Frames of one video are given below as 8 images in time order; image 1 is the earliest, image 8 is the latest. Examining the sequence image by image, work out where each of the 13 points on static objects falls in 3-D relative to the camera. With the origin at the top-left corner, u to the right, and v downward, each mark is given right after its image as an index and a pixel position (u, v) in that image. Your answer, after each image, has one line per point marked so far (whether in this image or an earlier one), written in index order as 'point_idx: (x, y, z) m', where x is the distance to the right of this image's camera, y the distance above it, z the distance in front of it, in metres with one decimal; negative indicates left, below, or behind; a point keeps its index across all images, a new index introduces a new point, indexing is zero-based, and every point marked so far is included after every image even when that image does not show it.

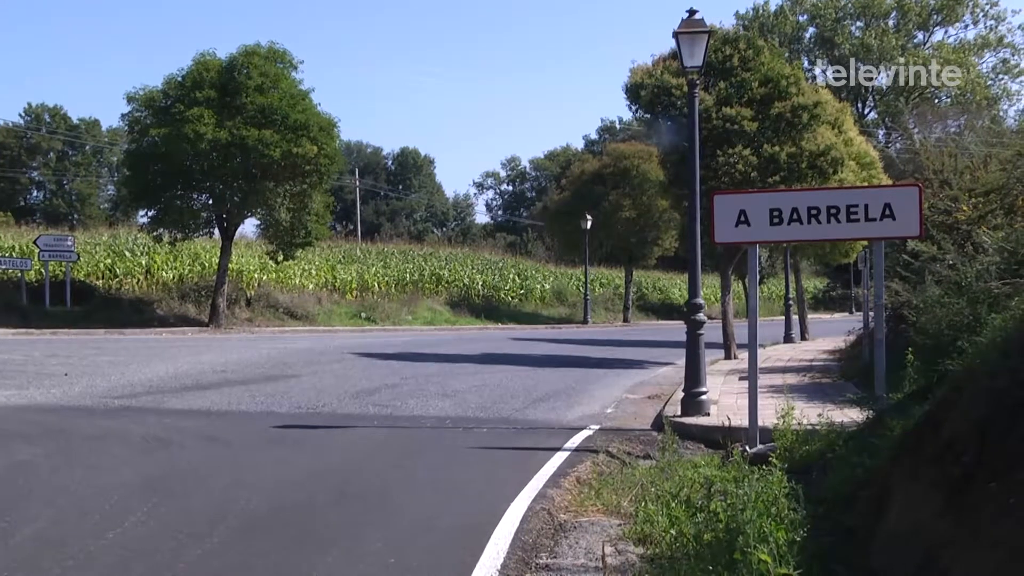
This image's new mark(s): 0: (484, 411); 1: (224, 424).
0: (-0.2, -1.0, +10.7) m
1: (-2.3, -1.1, +9.4) m
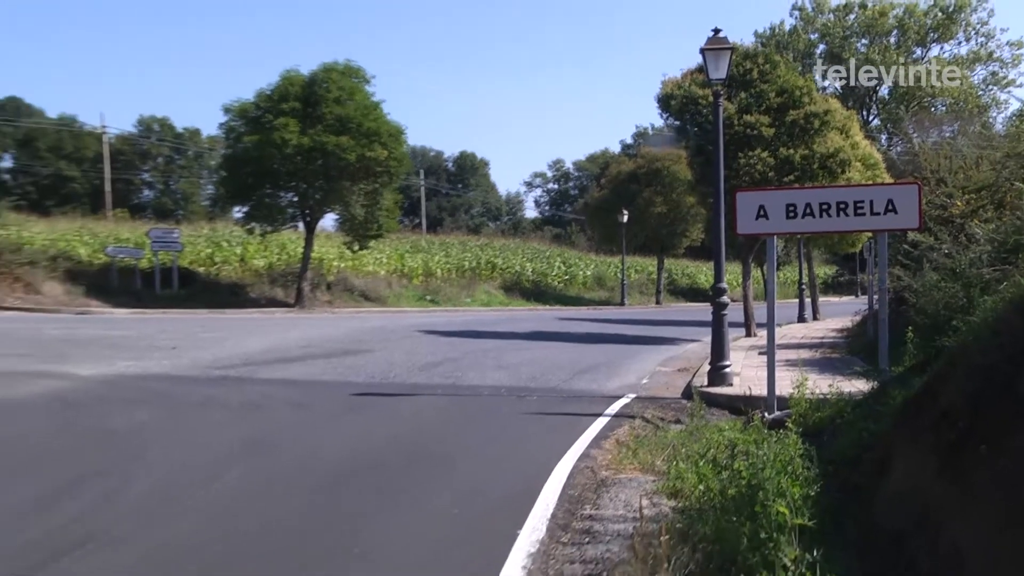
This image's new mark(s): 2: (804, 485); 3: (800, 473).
0: (+0.2, -0.9, +11.6) m
1: (-2.0, -1.0, +10.3) m
2: (+1.9, -1.2, +7.1) m
3: (+1.8, -1.2, +7.2) m
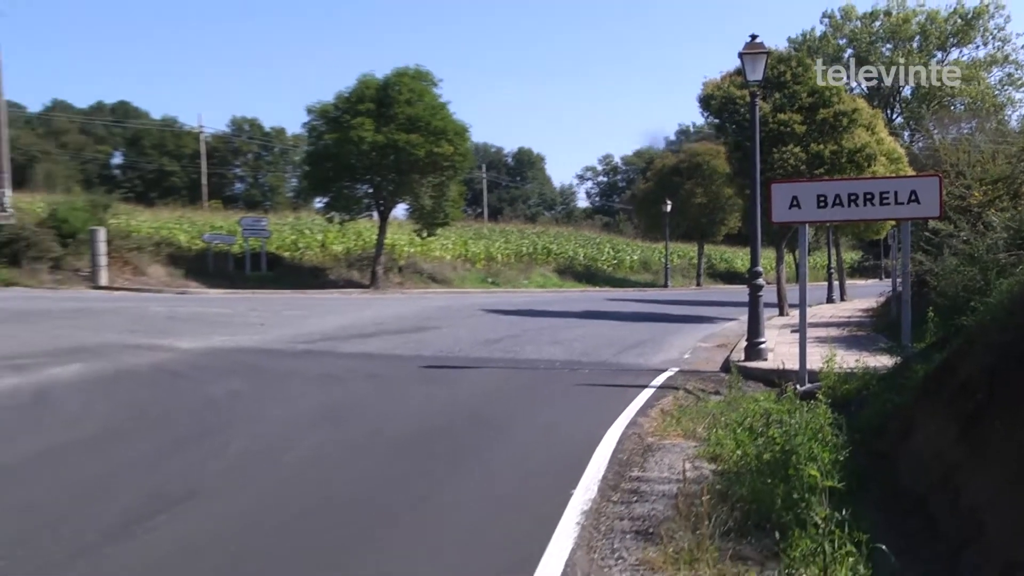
0: (+0.7, -0.8, +12.4) m
1: (-1.5, -0.8, +11.1) m
2: (+2.2, -1.1, +7.8) m
3: (+2.2, -1.0, +7.9) m
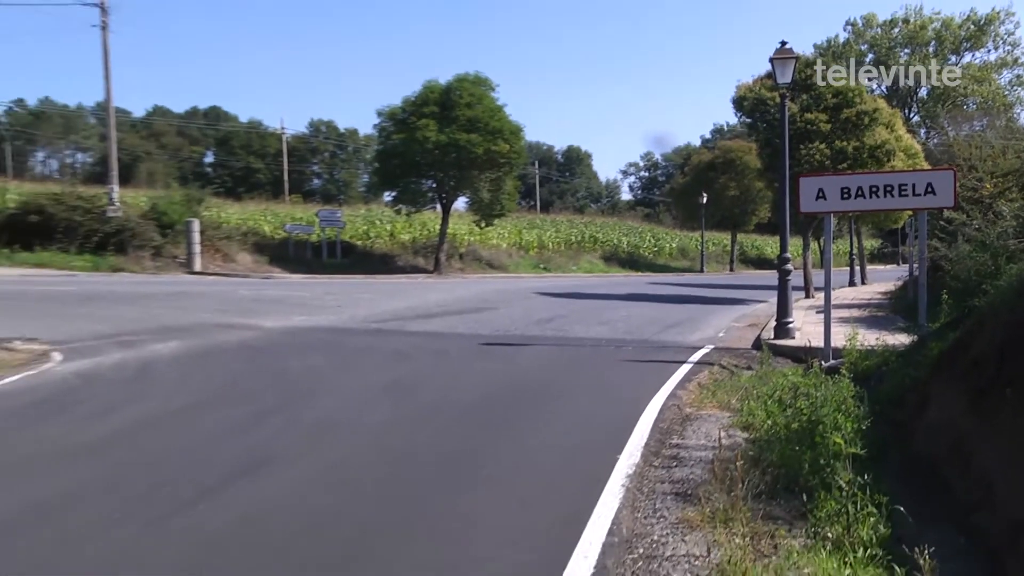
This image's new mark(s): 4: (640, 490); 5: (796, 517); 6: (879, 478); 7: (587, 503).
0: (+1.3, -0.6, +13.2) m
1: (-1.0, -0.7, +12.0) m
2: (+2.6, -1.0, +8.5) m
3: (+2.6, -0.9, +8.7) m
4: (+0.9, -1.4, +7.8) m
5: (+1.9, -1.5, +7.3) m
6: (+2.6, -1.4, +8.1) m
7: (+0.5, -1.4, +7.4) m
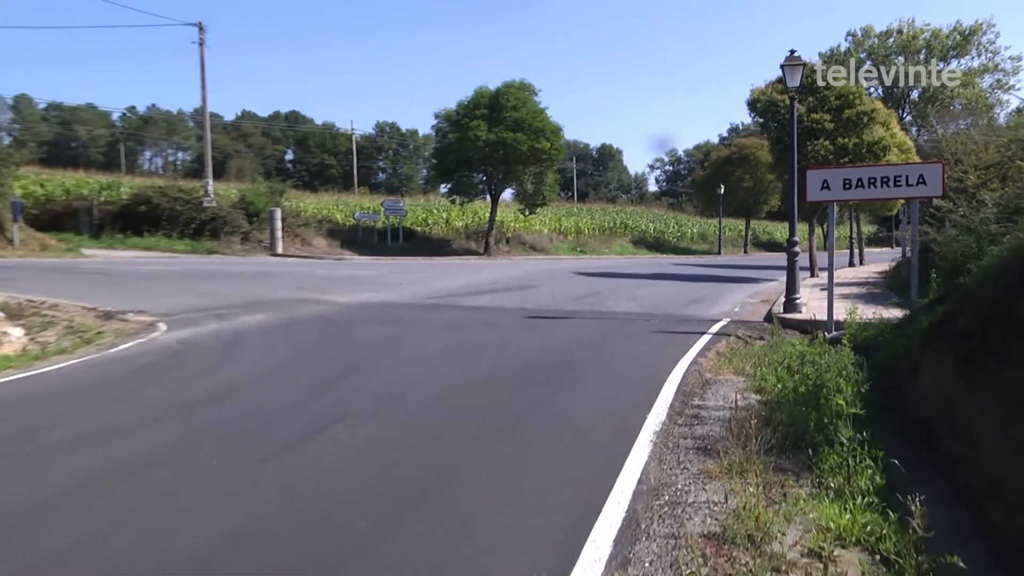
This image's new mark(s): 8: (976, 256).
0: (+1.7, -0.4, +14.4) m
1: (-0.5, -0.5, +13.3) m
2: (+3.0, -0.8, +9.7) m
3: (+3.0, -0.8, +9.9) m
4: (+1.2, -1.2, +9.0) m
5: (+2.2, -1.3, +8.5) m
6: (+3.0, -1.2, +9.3) m
7: (+0.9, -1.3, +8.7) m
8: (+4.1, +0.3, +10.1) m
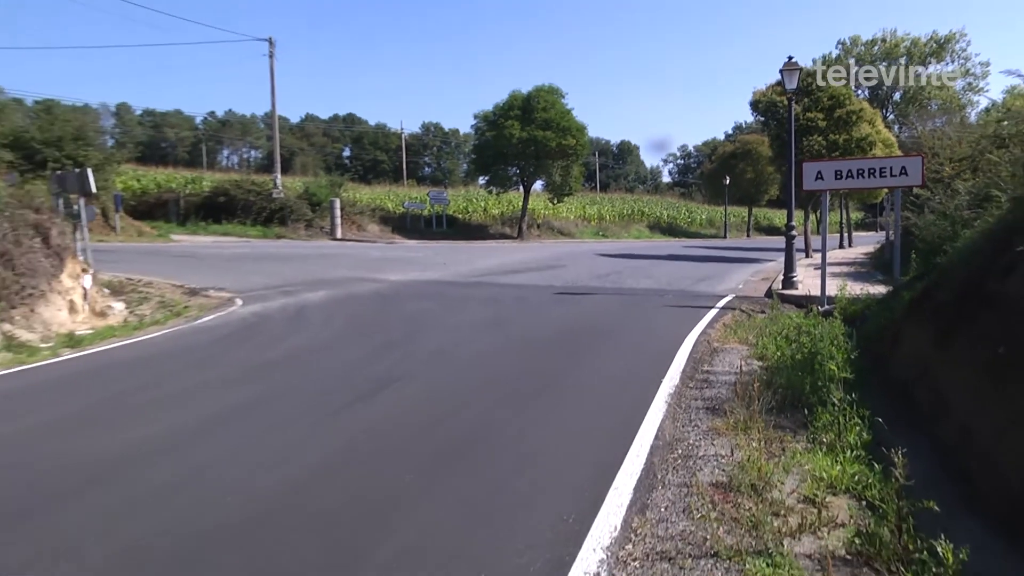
0: (+2.1, -0.1, +15.7) m
1: (-0.1, -0.3, +14.7) m
2: (+3.3, -0.6, +11.0) m
3: (+3.3, -0.5, +11.2) m
4: (+1.5, -1.0, +10.4) m
5: (+2.5, -1.1, +9.9) m
6: (+3.3, -1.0, +10.6) m
7: (+1.1, -1.1, +10.0) m
8: (+4.4, +0.5, +11.4) m
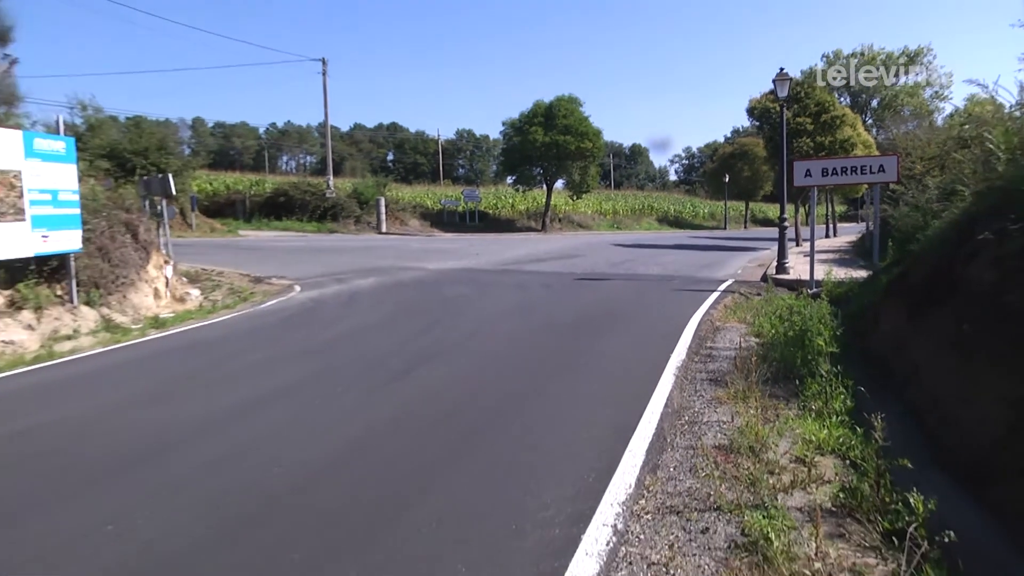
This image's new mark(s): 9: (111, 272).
0: (+2.5, +0.1, +17.2) m
1: (+0.2, -0.1, +16.2) m
2: (+3.5, -0.4, +12.5) m
3: (+3.5, -0.4, +12.6) m
4: (+1.8, -0.9, +11.9) m
5: (+2.7, -1.0, +11.3) m
6: (+3.5, -0.8, +12.0) m
7: (+1.4, -0.9, +11.5) m
8: (+4.7, +0.7, +12.8) m
9: (-6.0, +0.2, +17.2) m
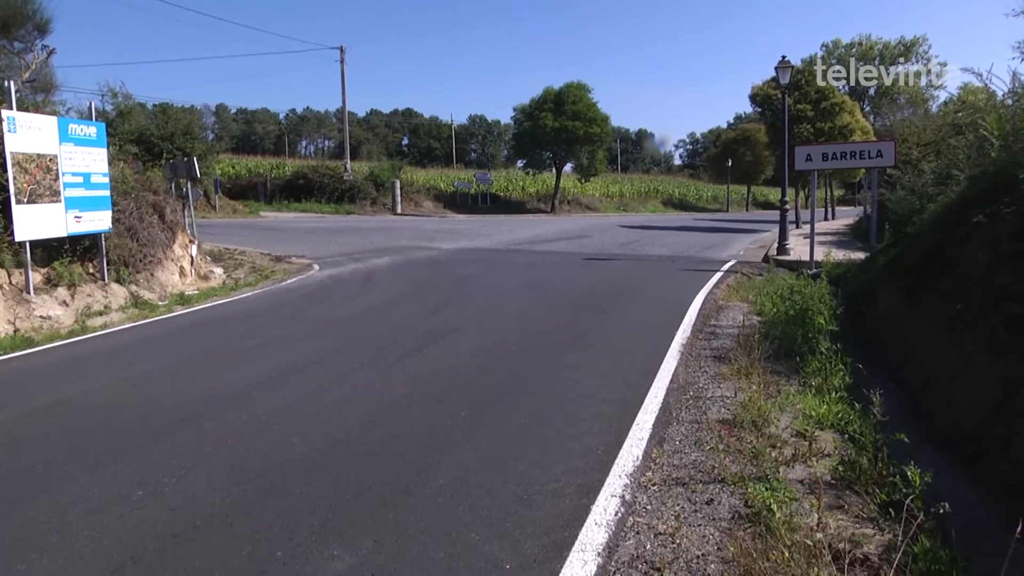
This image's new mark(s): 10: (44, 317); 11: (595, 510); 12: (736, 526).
0: (+2.7, +0.4, +17.6) m
1: (+0.4, +0.2, +16.7) m
2: (+3.6, -0.2, +12.9) m
3: (+3.7, -0.2, +13.1) m
4: (+1.9, -0.7, +12.4) m
5: (+2.8, -0.8, +11.8) m
6: (+3.6, -0.6, +12.5) m
7: (+1.5, -0.7, +12.0) m
8: (+4.8, +0.9, +13.2) m
9: (-5.9, +0.6, +17.8) m
10: (-6.0, -0.4, +14.4) m
11: (+0.5, -1.3, +6.6) m
12: (+1.2, -1.3, +6.3) m
